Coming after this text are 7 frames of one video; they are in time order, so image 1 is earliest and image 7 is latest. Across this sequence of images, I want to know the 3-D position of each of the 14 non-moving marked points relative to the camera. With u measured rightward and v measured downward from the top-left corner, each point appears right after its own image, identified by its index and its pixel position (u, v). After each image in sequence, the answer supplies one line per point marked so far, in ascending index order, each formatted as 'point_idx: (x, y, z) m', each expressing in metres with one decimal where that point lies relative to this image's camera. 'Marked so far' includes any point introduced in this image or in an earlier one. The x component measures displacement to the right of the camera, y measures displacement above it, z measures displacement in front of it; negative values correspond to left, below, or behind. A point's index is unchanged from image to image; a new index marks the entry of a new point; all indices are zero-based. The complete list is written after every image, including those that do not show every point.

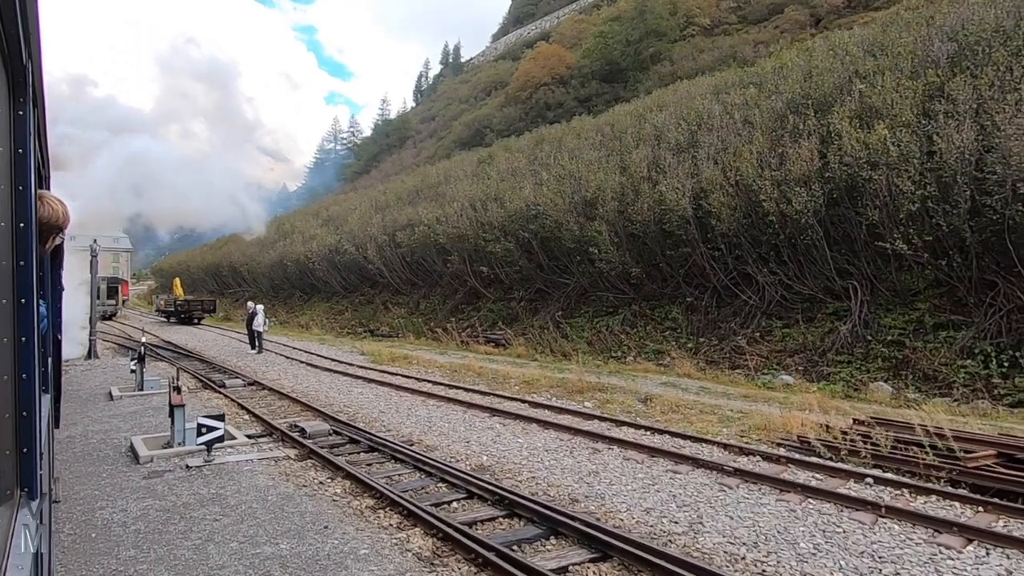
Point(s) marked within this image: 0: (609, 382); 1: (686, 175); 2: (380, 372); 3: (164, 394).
0: (+1.7, -1.7, +13.5) m
1: (+4.0, +2.6, +17.4) m
2: (-2.7, -1.7, +15.7) m
3: (-5.5, -1.7, +12.1) m
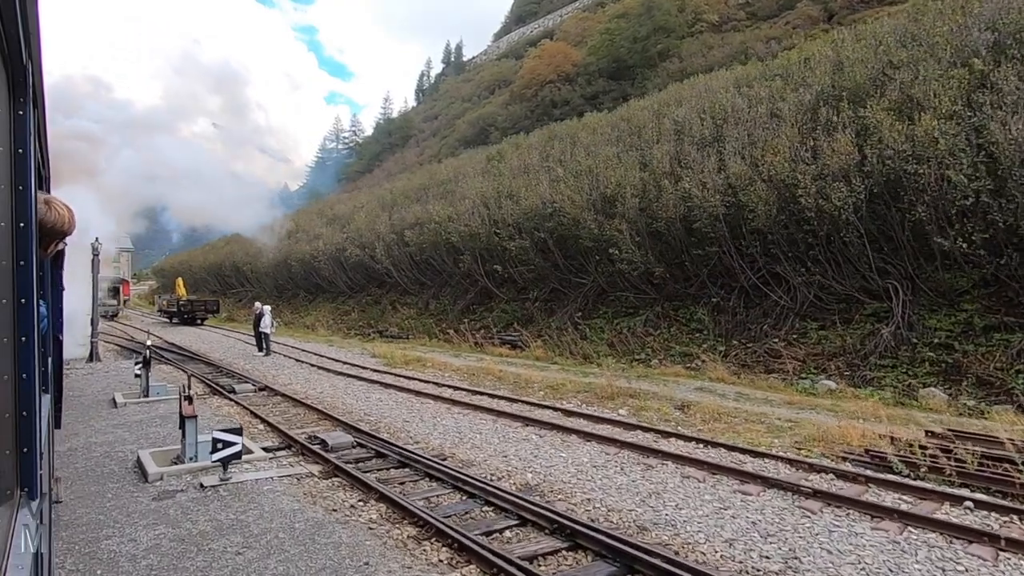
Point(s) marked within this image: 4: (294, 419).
0: (+2.2, -1.7, +12.8) m
1: (+4.4, +2.6, +16.7) m
2: (-2.3, -1.7, +15.0) m
3: (-5.1, -1.7, +11.4) m
4: (-2.8, -1.7, +9.8) m
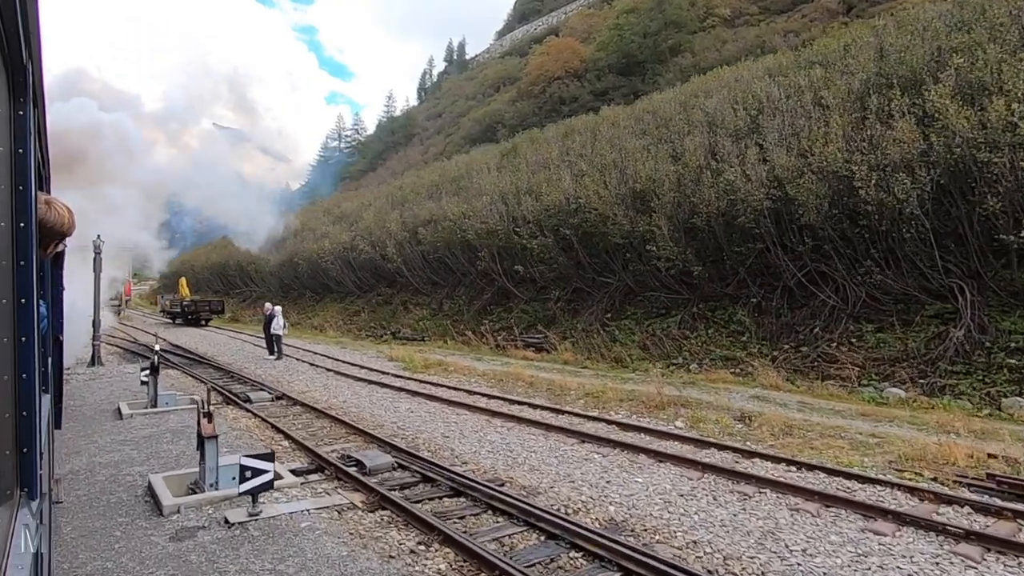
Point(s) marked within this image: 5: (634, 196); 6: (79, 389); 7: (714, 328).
0: (+2.8, -1.7, +11.8) m
1: (+5.0, +2.6, +15.7) m
2: (-1.7, -1.7, +14.0) m
3: (-4.5, -1.7, +10.3) m
4: (-2.2, -1.7, +8.8) m
5: (+3.0, +2.2, +18.5) m
6: (-7.3, -1.7, +12.8) m
7: (+4.3, -0.9, +16.3) m
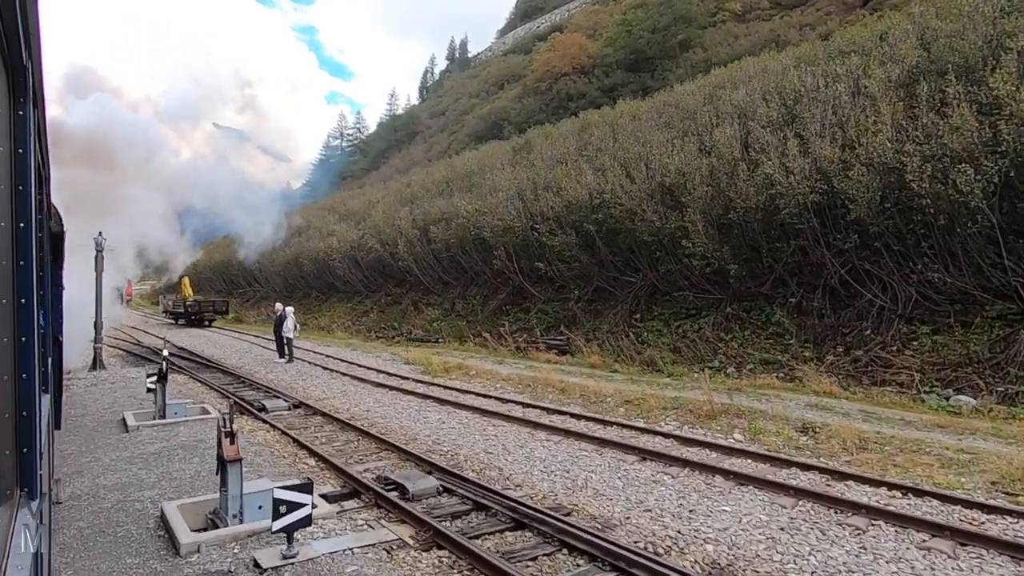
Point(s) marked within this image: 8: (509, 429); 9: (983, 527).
0: (+3.3, -1.7, +10.9) m
1: (+5.5, +2.6, +14.8) m
2: (-1.2, -1.7, +13.1) m
3: (-4.0, -1.7, +9.5) m
4: (-1.7, -1.7, +7.9) m
5: (+3.5, +2.3, +17.6) m
6: (-6.8, -1.7, +12.0) m
7: (+4.8, -0.8, +15.4) m
8: (0.0, -1.7, +9.0) m
9: (+3.3, -1.7, +5.3) m
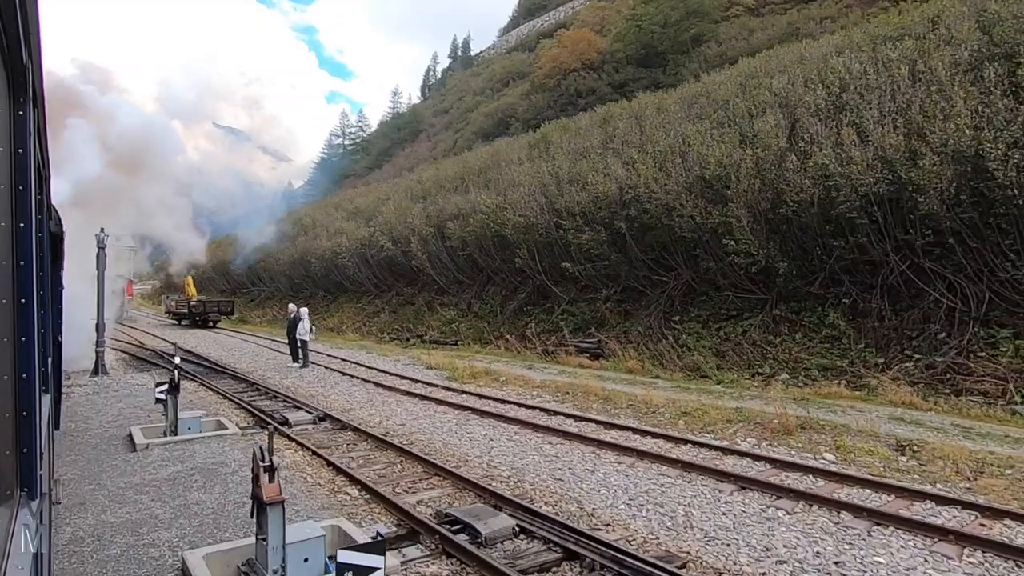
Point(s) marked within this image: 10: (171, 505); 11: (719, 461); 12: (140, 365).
0: (+3.9, -1.7, +9.8) m
1: (+6.1, +2.6, +13.7) m
2: (-0.5, -1.7, +12.0) m
3: (-3.3, -1.7, +8.4) m
4: (-1.1, -1.7, +6.9) m
5: (+4.1, +2.3, +16.5) m
6: (-6.1, -1.7, +10.9) m
7: (+5.4, -0.8, +14.3) m
8: (+0.6, -1.7, +8.0) m
9: (+3.9, -1.7, +4.3) m
10: (-2.7, -1.7, +6.0) m
11: (+2.0, -1.7, +7.4) m
12: (-8.7, -1.8, +17.8) m
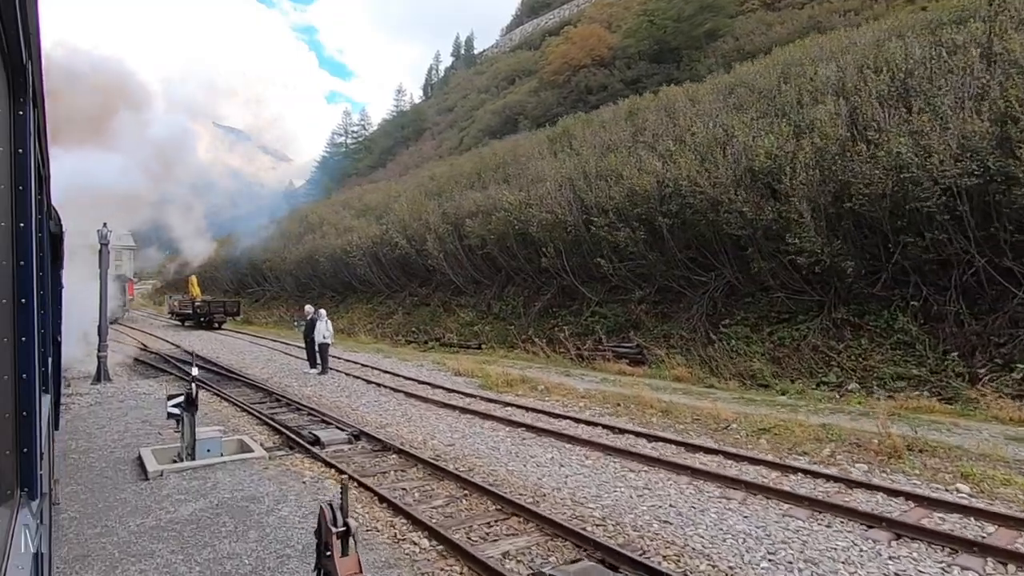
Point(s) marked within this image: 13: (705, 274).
0: (+4.6, -1.7, +8.6) m
1: (+6.8, +2.6, +12.5) m
2: (+0.2, -1.7, +10.8) m
3: (-2.6, -1.7, +7.2) m
4: (-0.4, -1.7, +5.7) m
5: (+4.8, +2.3, +15.3) m
6: (-5.4, -1.7, +9.7) m
7: (+6.1, -0.9, +13.2) m
8: (+1.3, -1.7, +6.8) m
9: (+4.6, -1.7, +3.1) m
10: (-2.0, -1.7, +4.8) m
11: (+2.7, -1.7, +6.2) m
12: (-8.0, -1.8, +16.6) m
13: (+4.3, +0.3, +16.8) m
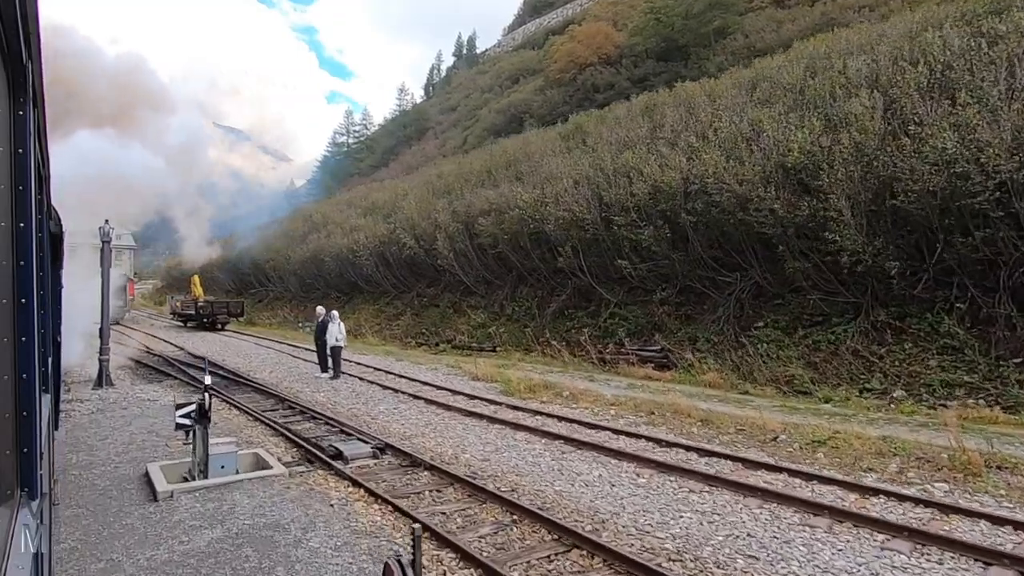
0: (+5.0, -1.7, +7.9) m
1: (+7.2, +2.6, +11.9) m
2: (+0.6, -1.7, +10.1) m
3: (-2.2, -1.7, +6.5) m
4: (0.0, -1.7, +5.0) m
5: (+5.2, +2.2, +14.6) m
6: (-5.0, -1.7, +9.0) m
7: (+6.5, -0.9, +12.5) m
8: (+1.7, -1.7, +6.1) m
9: (+5.0, -1.7, +2.4) m
10: (-1.6, -1.7, +4.1) m
11: (+3.1, -1.7, +5.5) m
12: (-7.6, -1.8, +16.0) m
13: (+4.7, +0.3, +16.2) m
